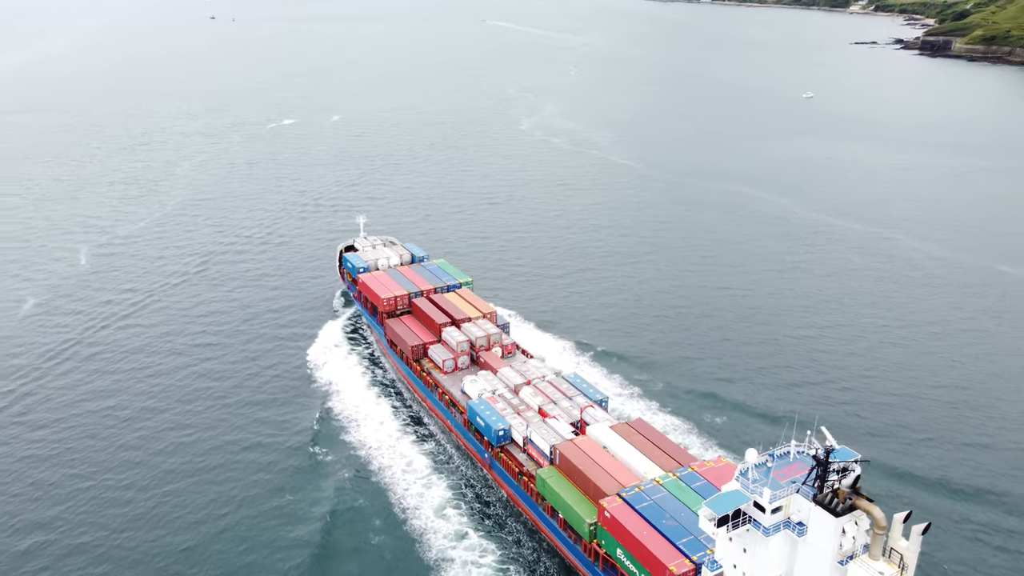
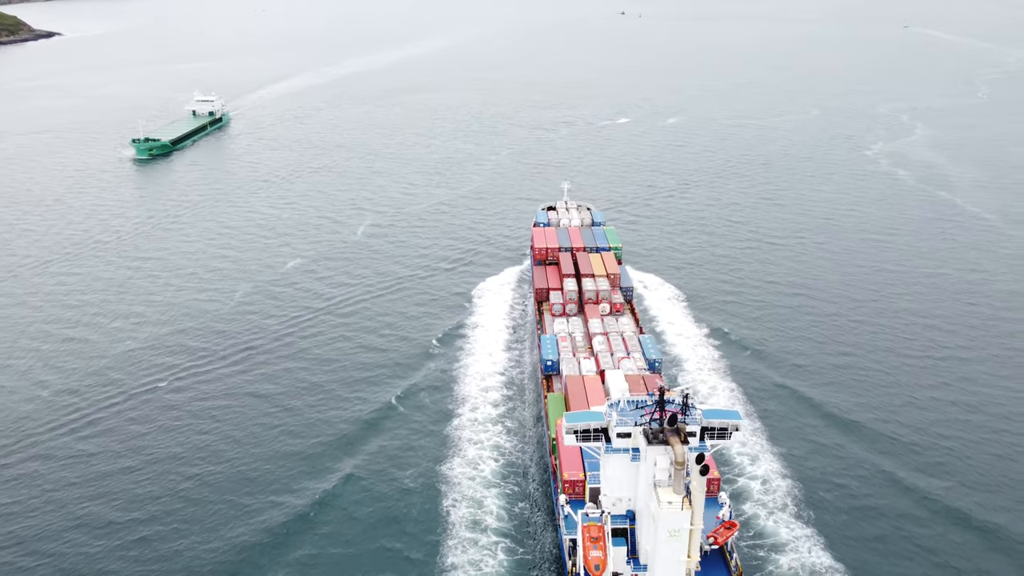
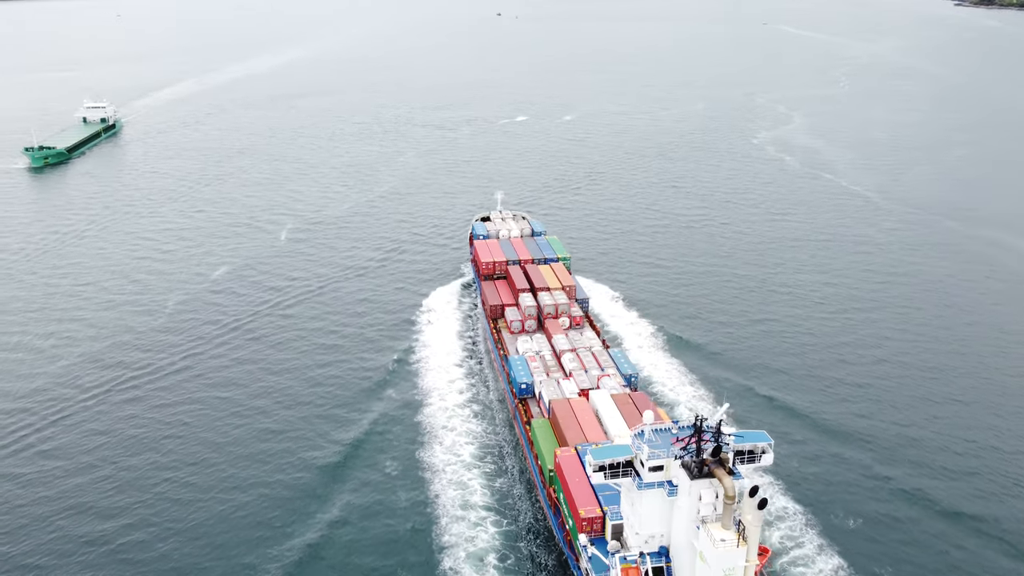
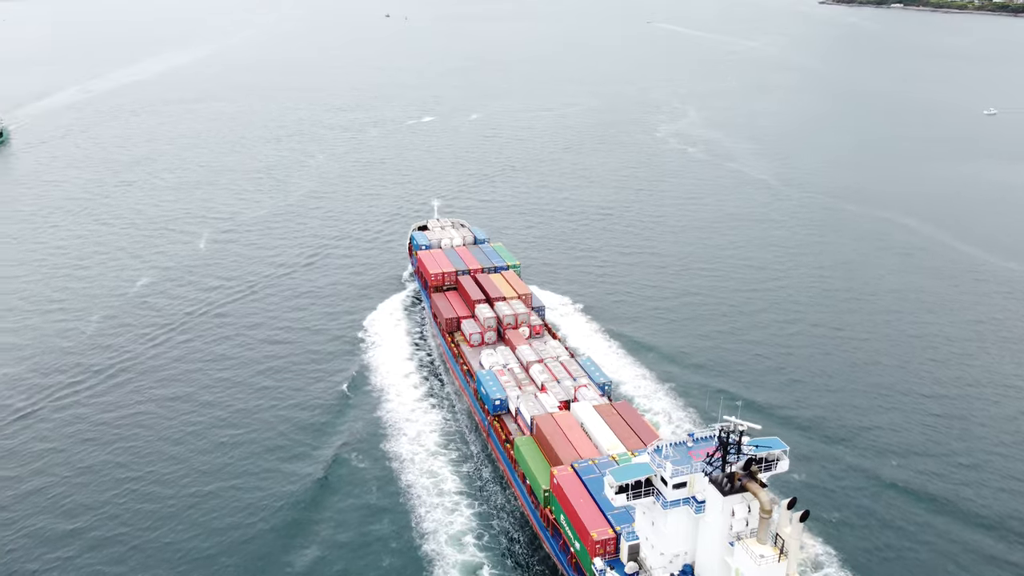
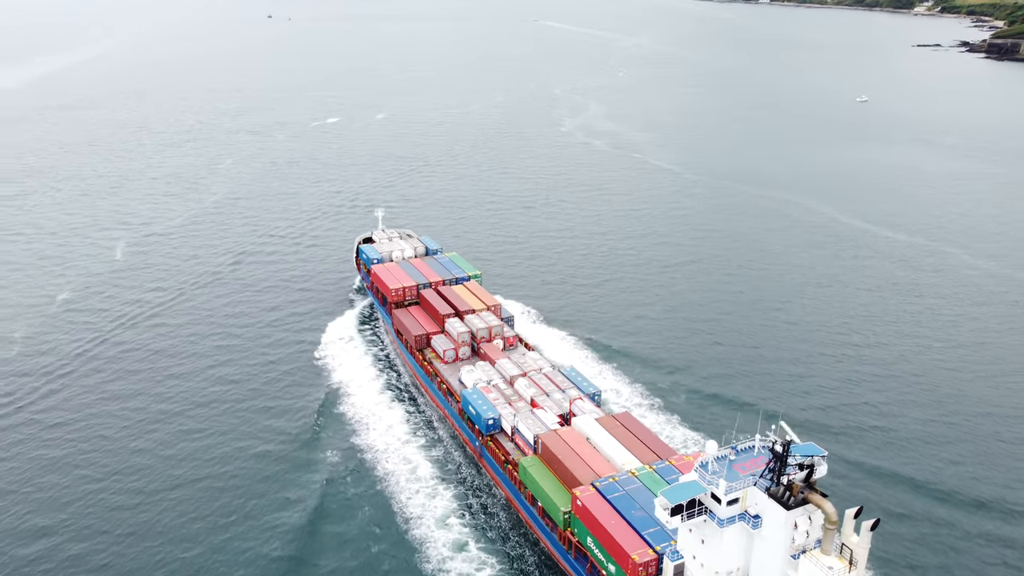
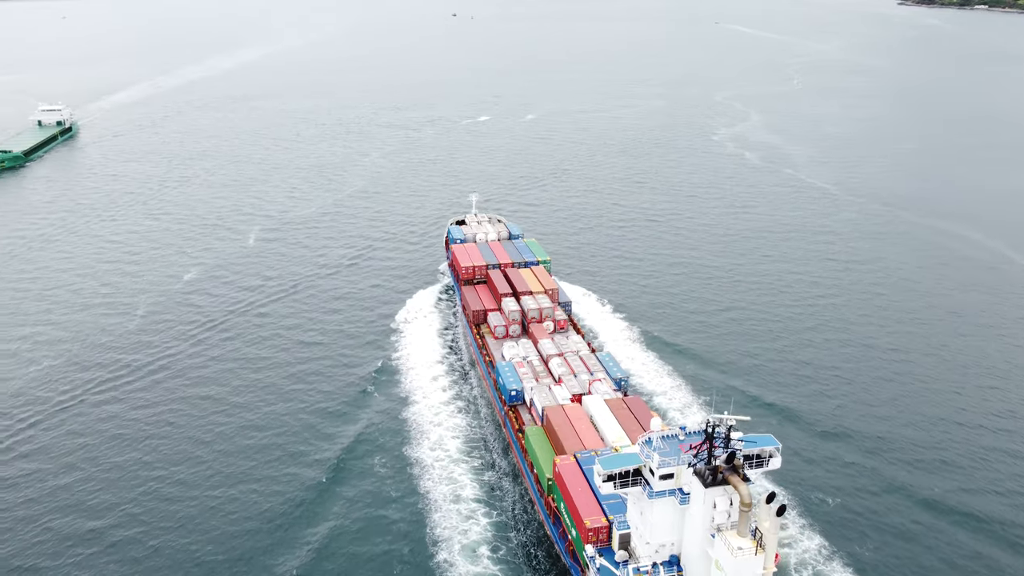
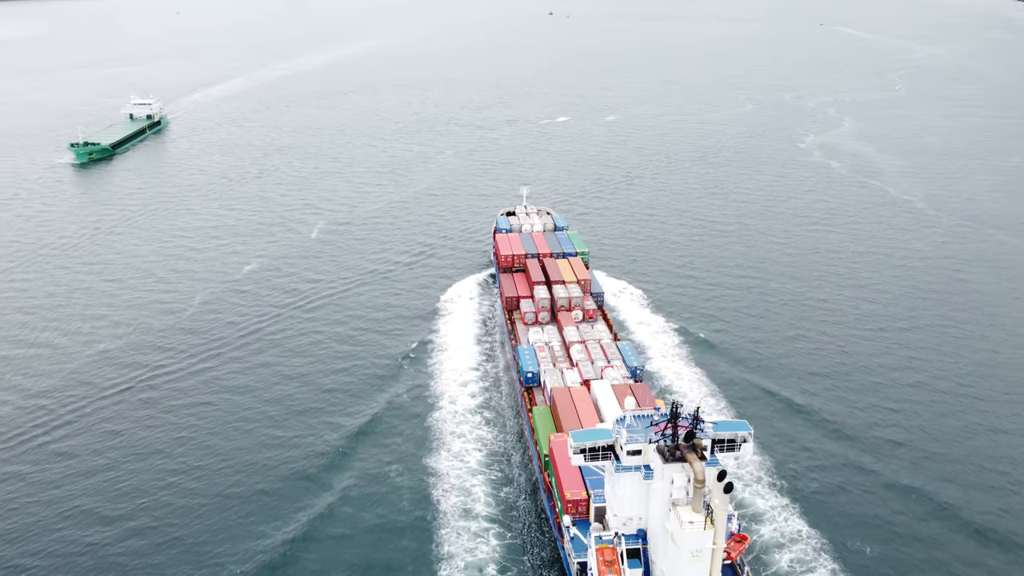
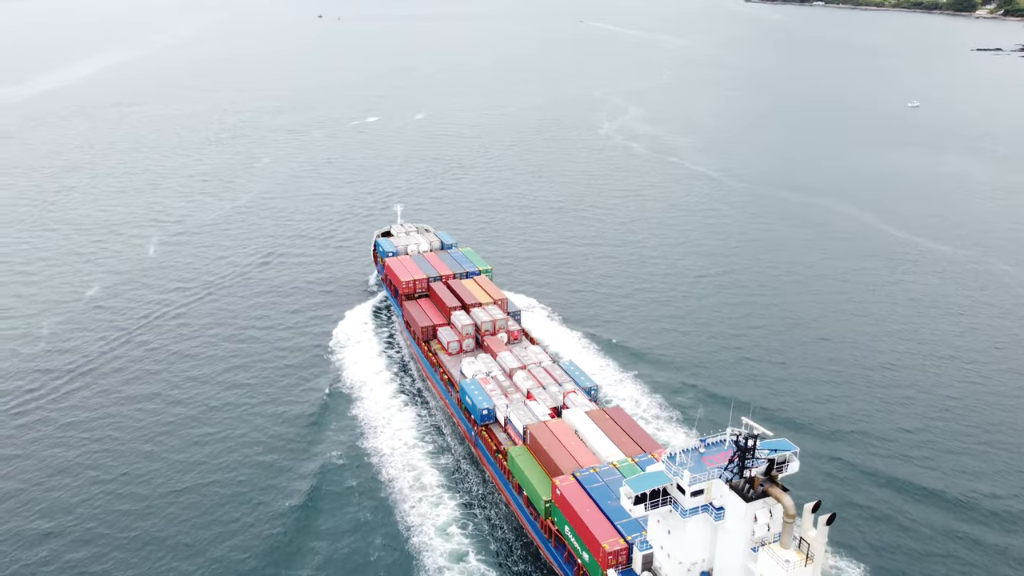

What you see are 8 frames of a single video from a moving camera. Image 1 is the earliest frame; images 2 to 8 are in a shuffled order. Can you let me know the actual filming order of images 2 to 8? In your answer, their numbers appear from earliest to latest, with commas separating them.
5, 8, 4, 6, 3, 7, 2
